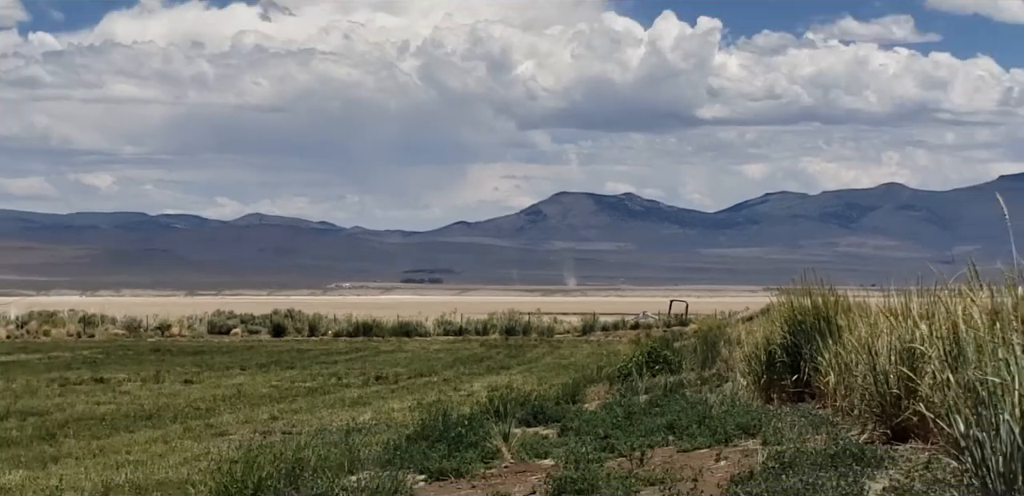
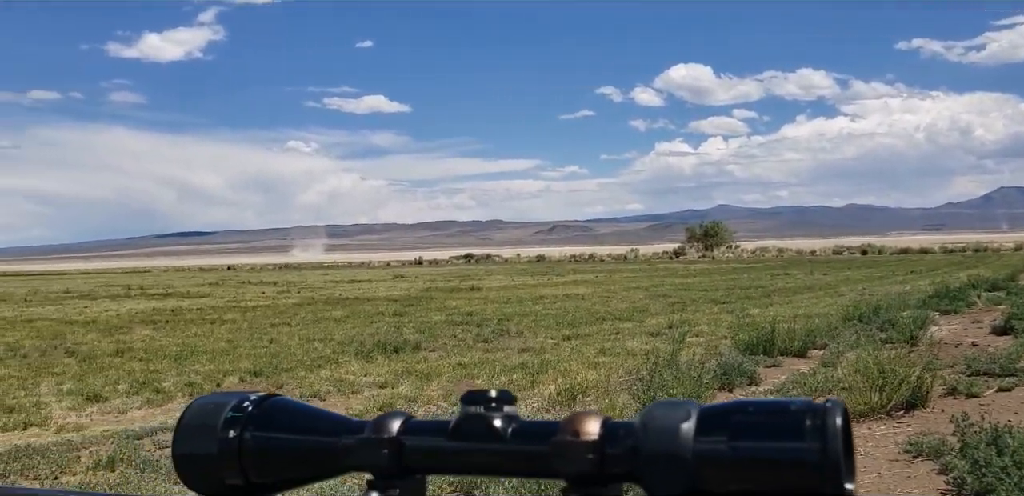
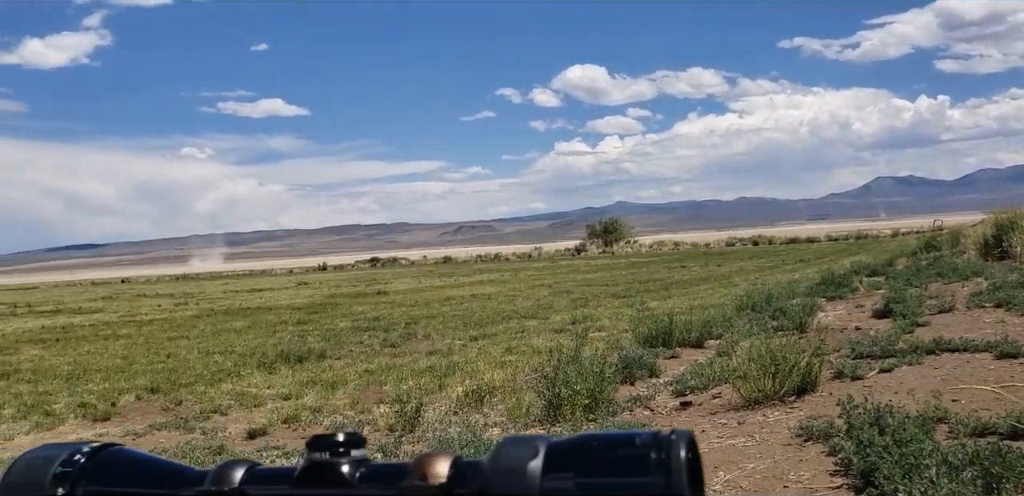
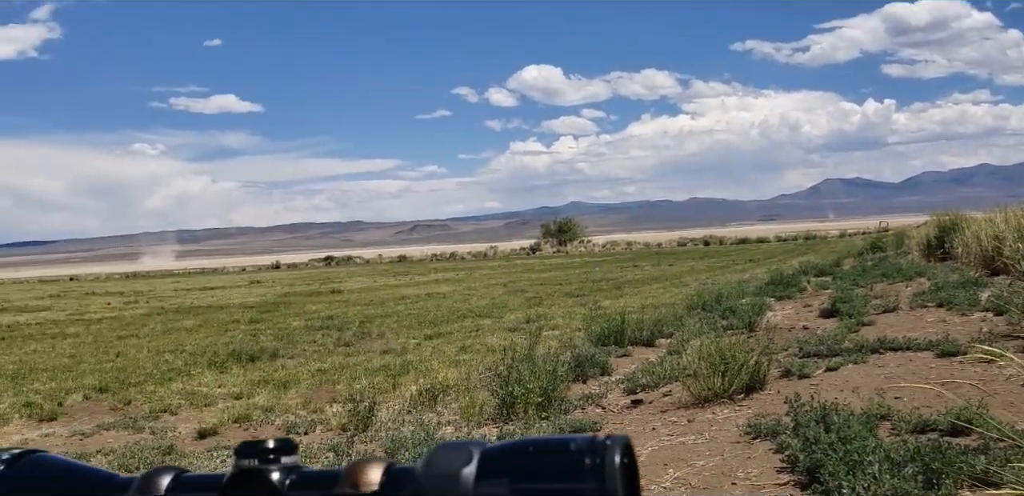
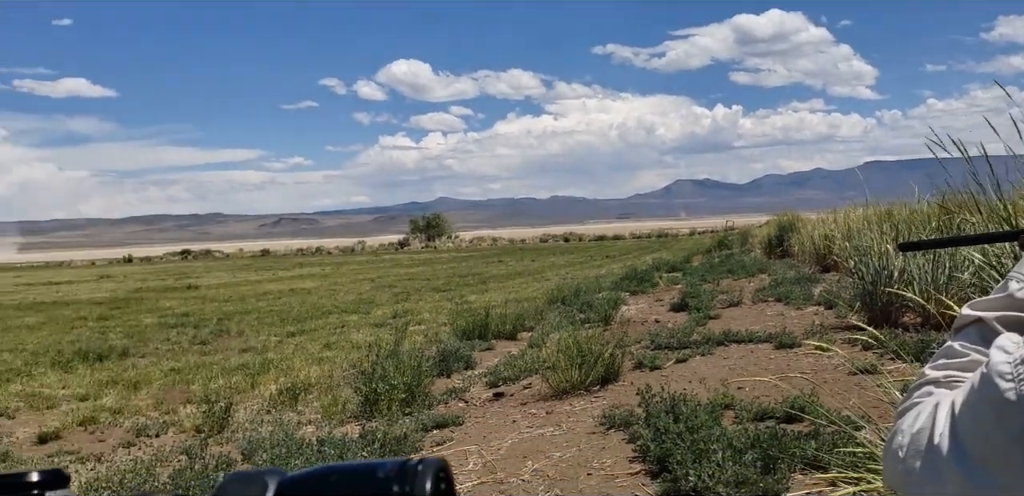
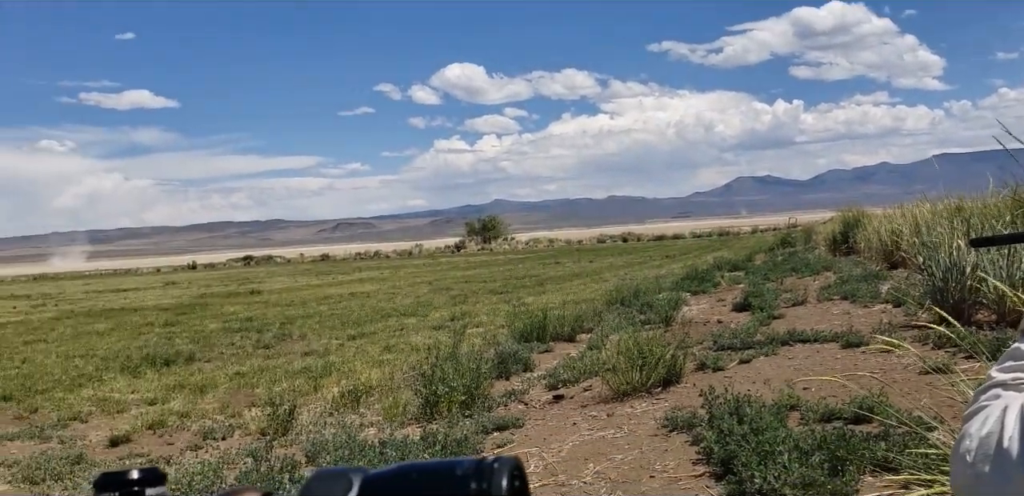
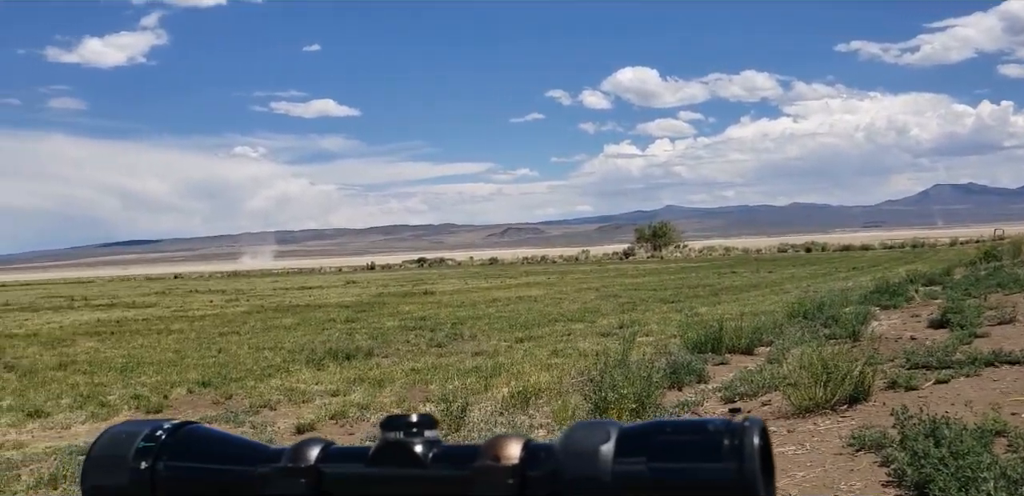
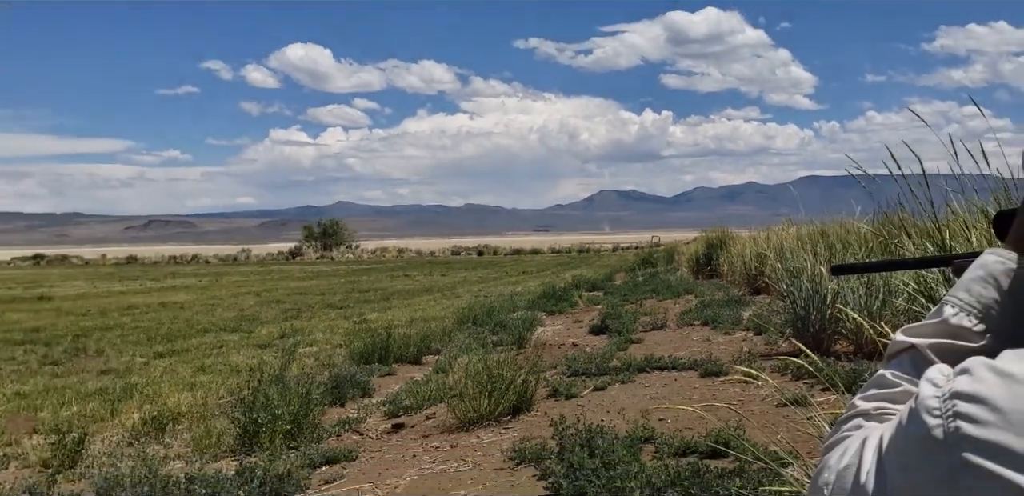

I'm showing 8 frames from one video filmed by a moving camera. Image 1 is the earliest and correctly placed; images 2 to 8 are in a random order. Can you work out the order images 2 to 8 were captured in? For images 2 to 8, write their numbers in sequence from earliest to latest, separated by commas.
8, 5, 6, 4, 3, 7, 2
